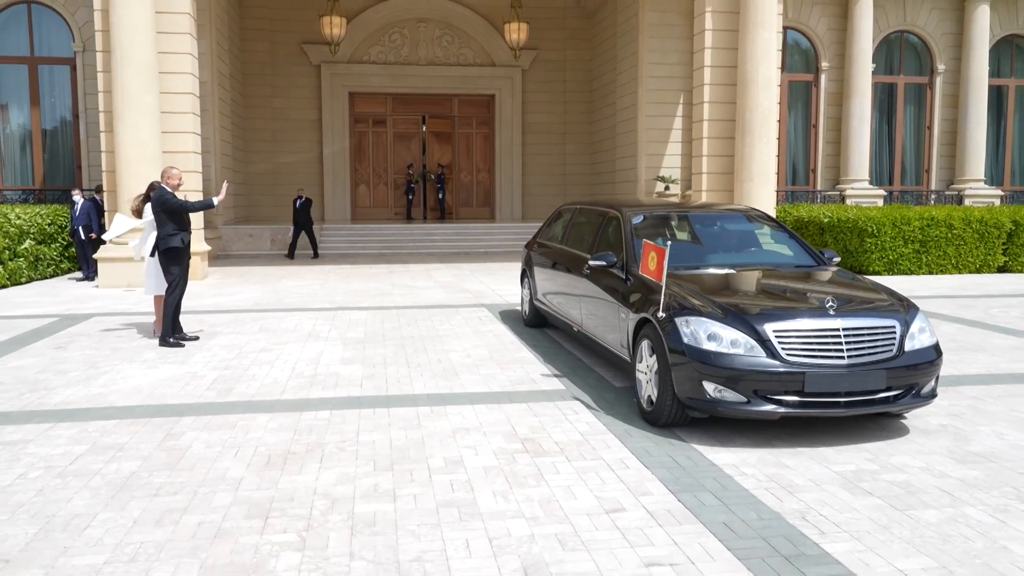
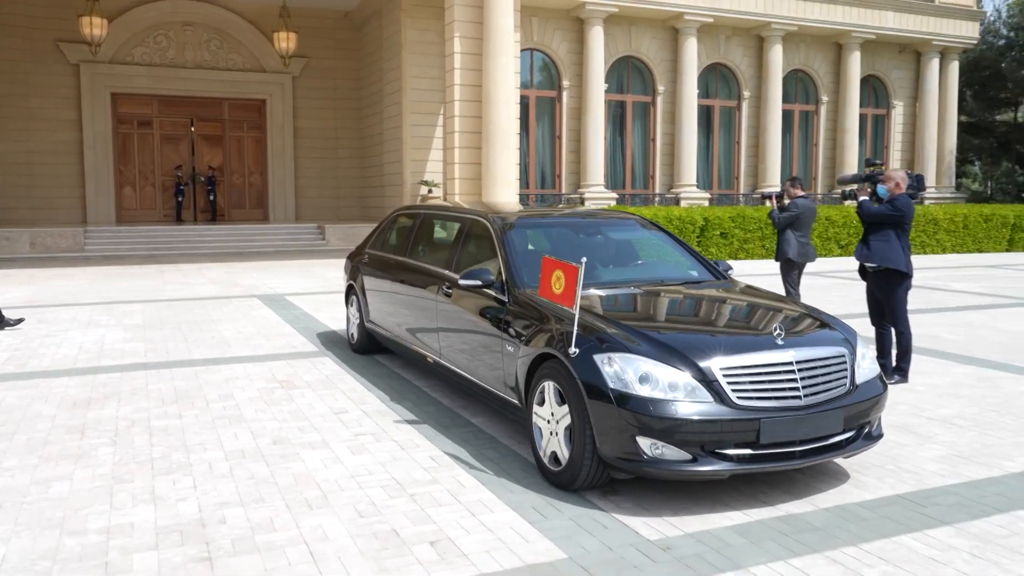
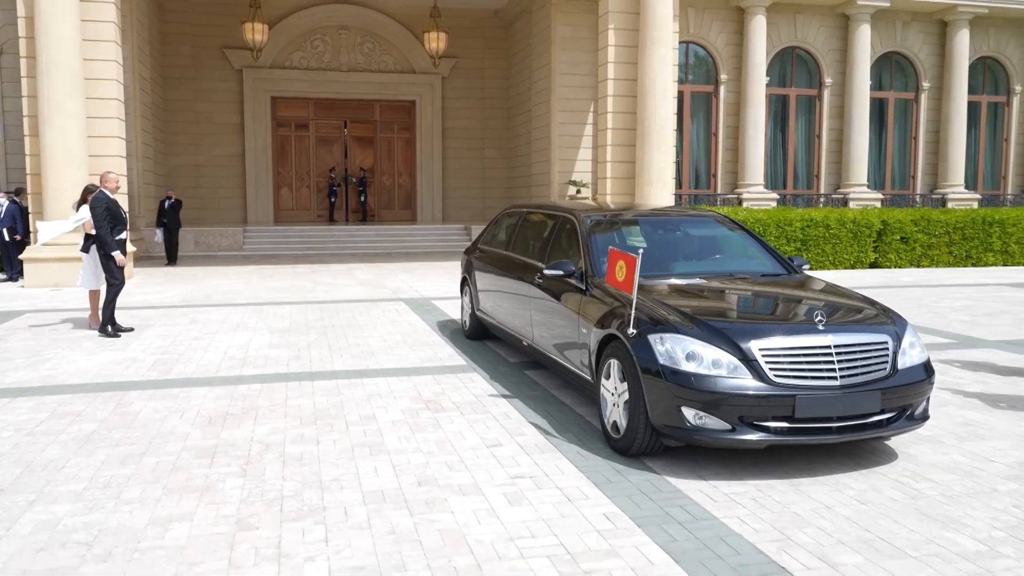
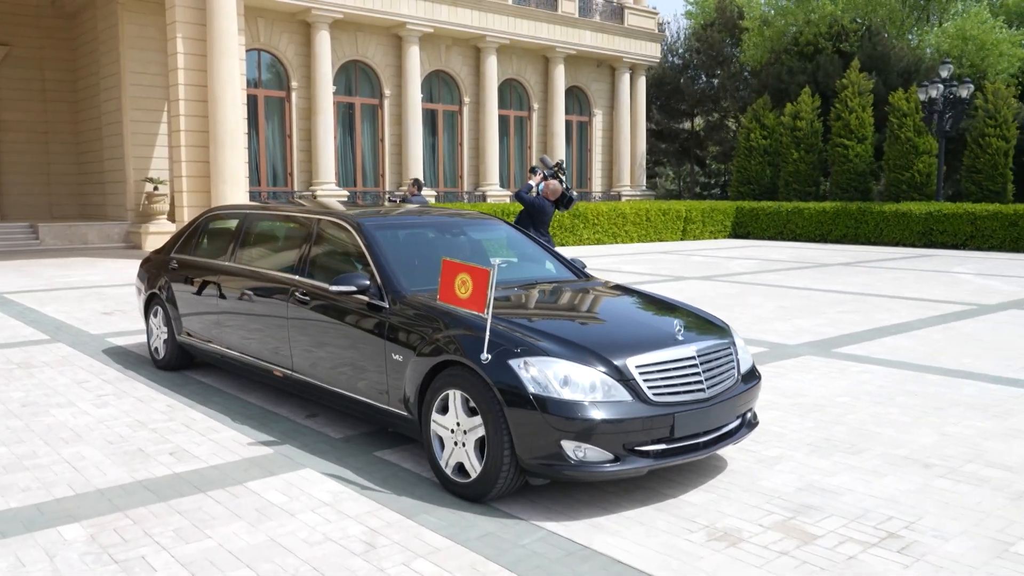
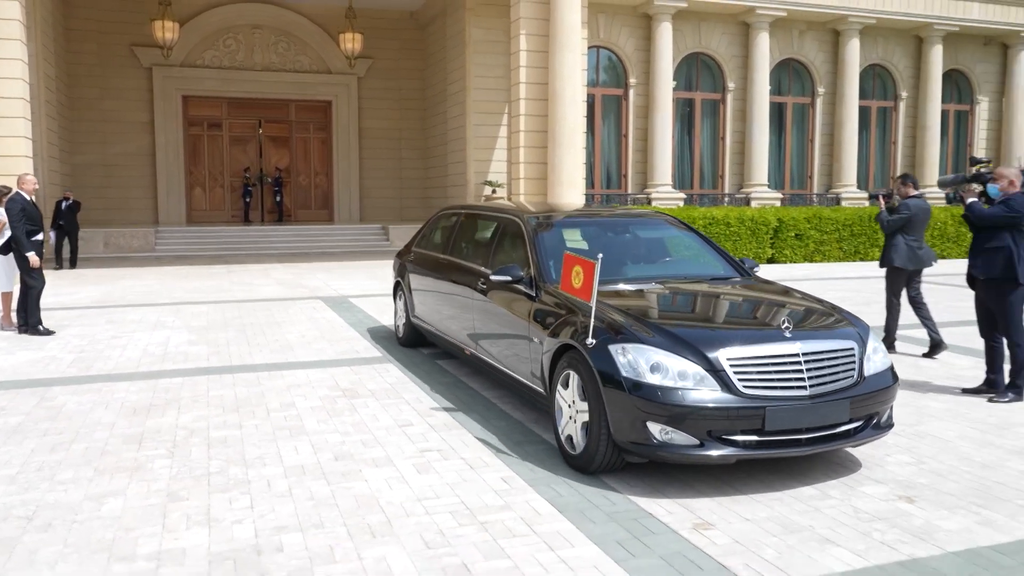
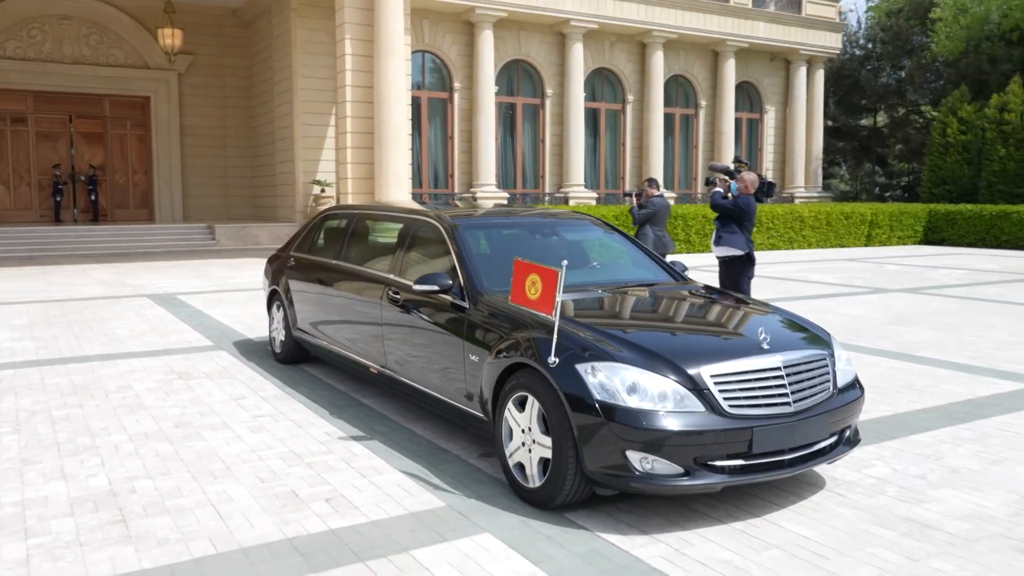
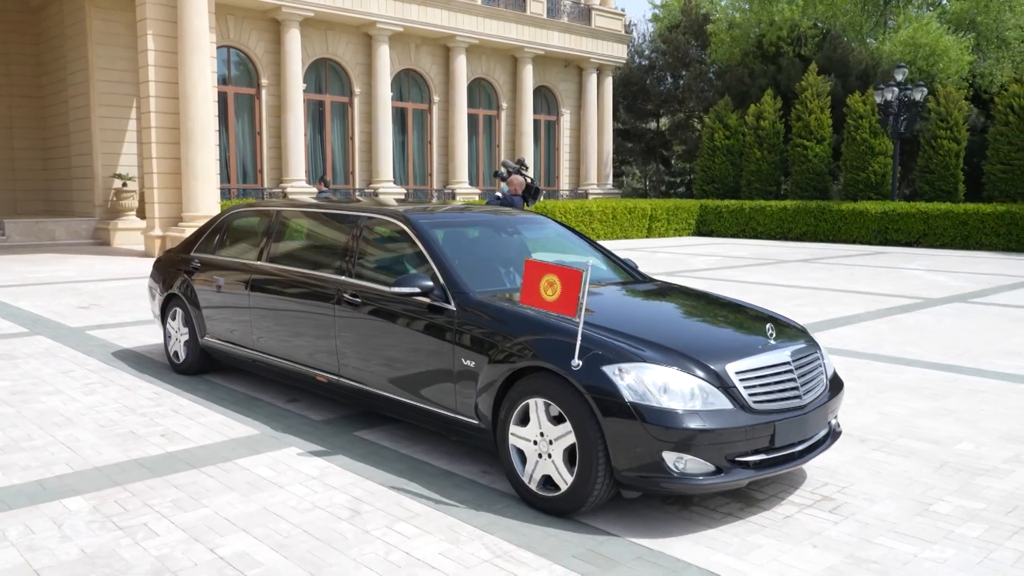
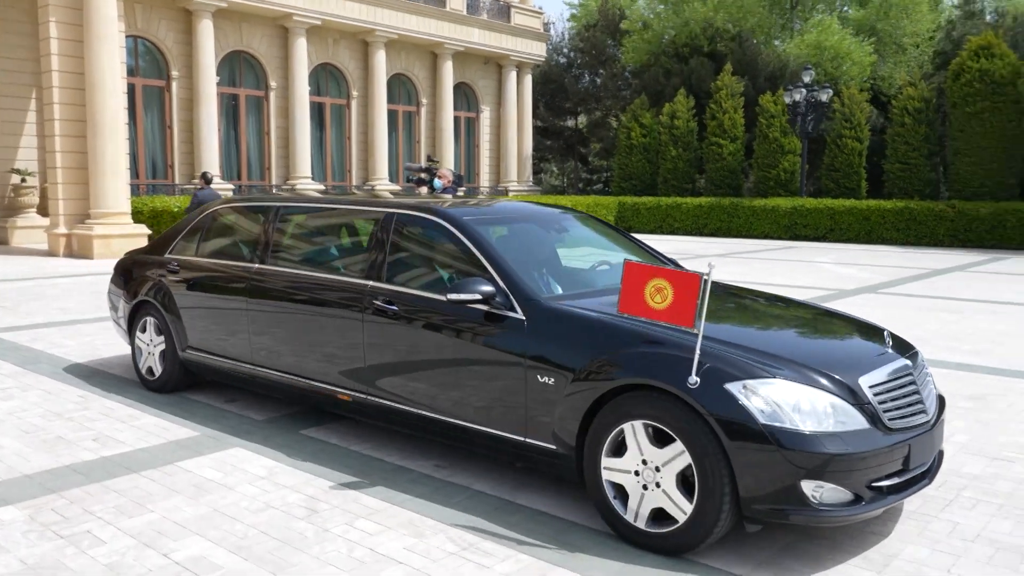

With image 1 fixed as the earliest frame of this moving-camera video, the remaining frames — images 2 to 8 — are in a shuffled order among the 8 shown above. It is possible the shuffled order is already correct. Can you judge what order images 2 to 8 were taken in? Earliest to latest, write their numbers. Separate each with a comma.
3, 5, 2, 6, 4, 7, 8
